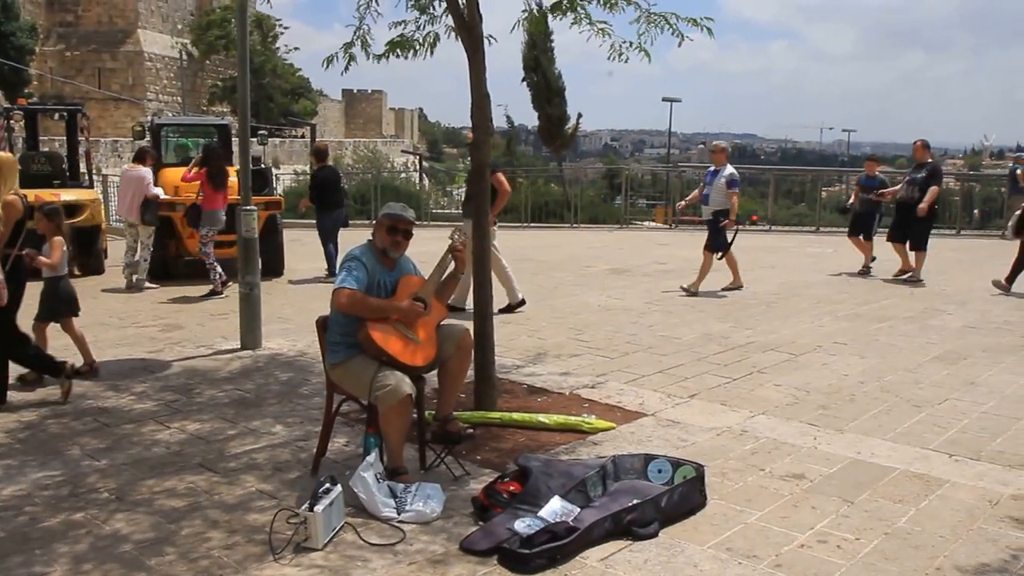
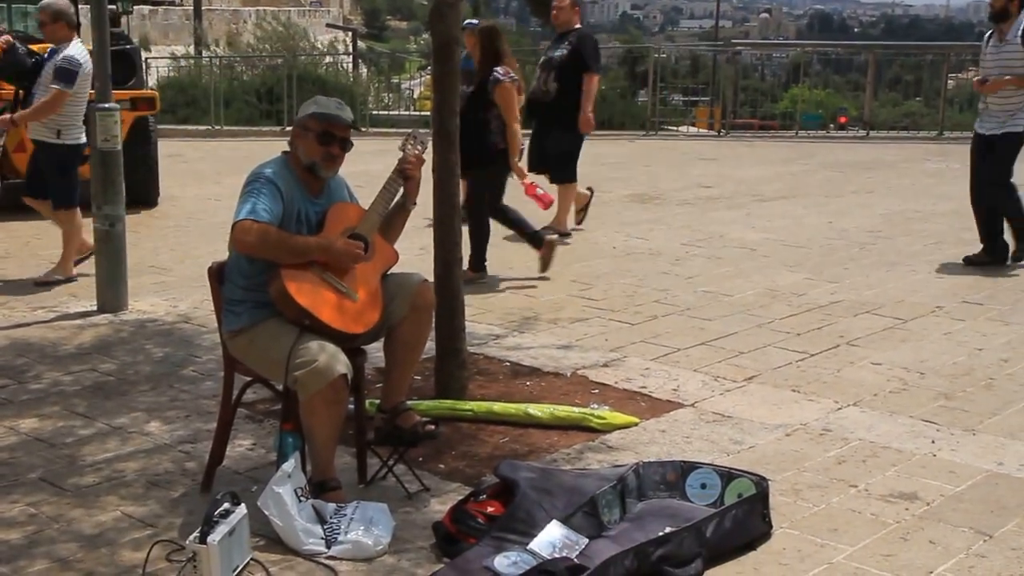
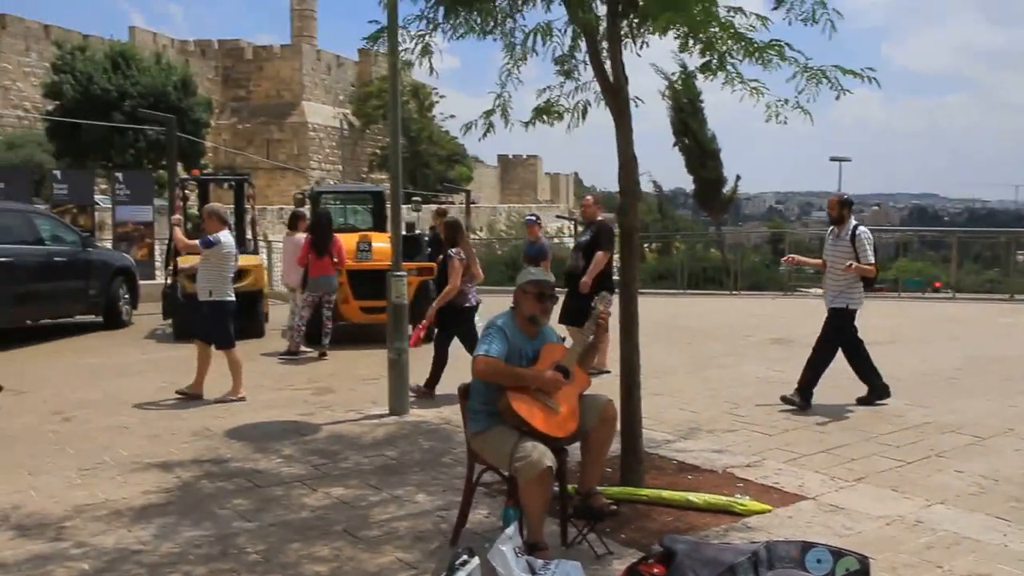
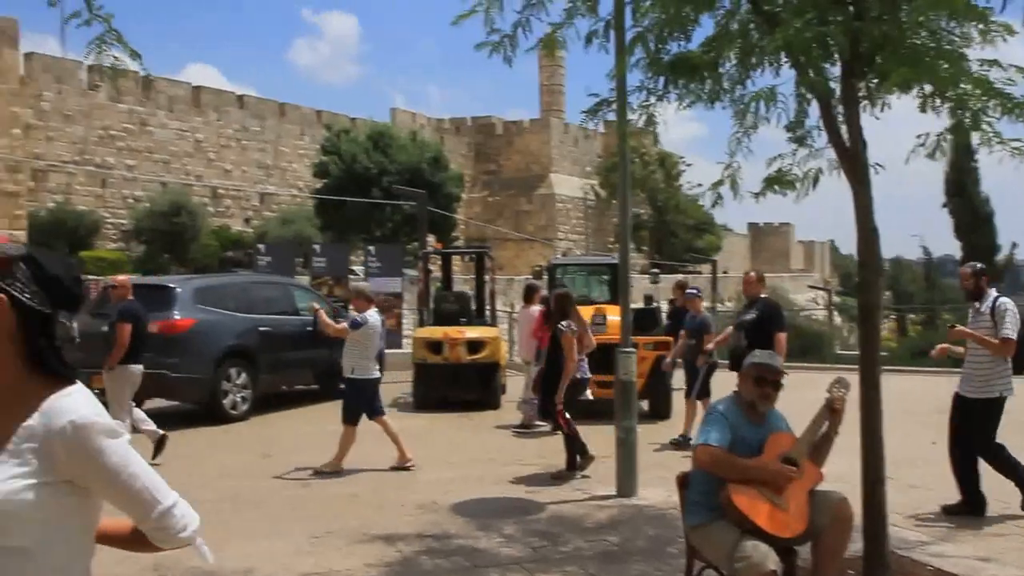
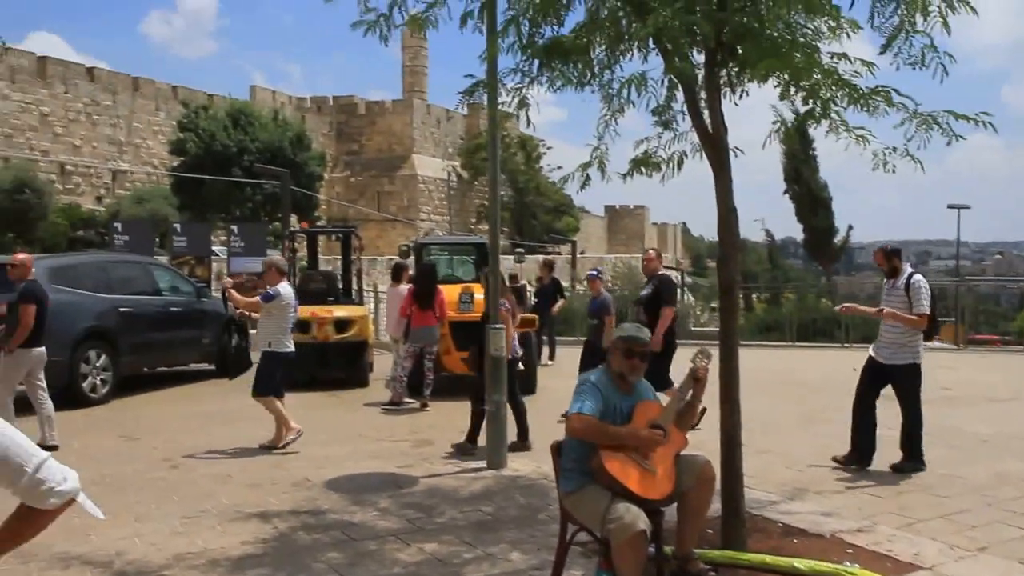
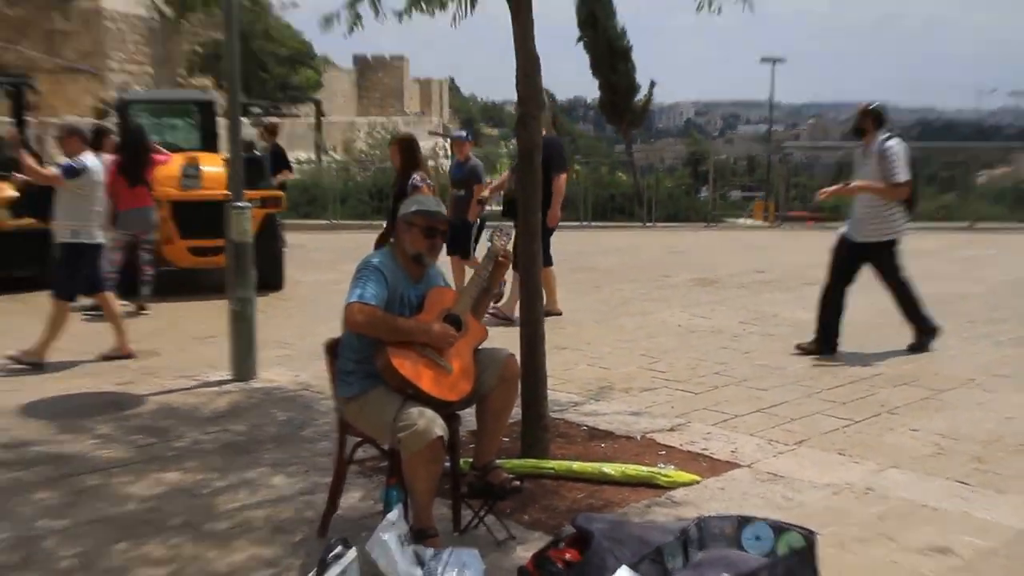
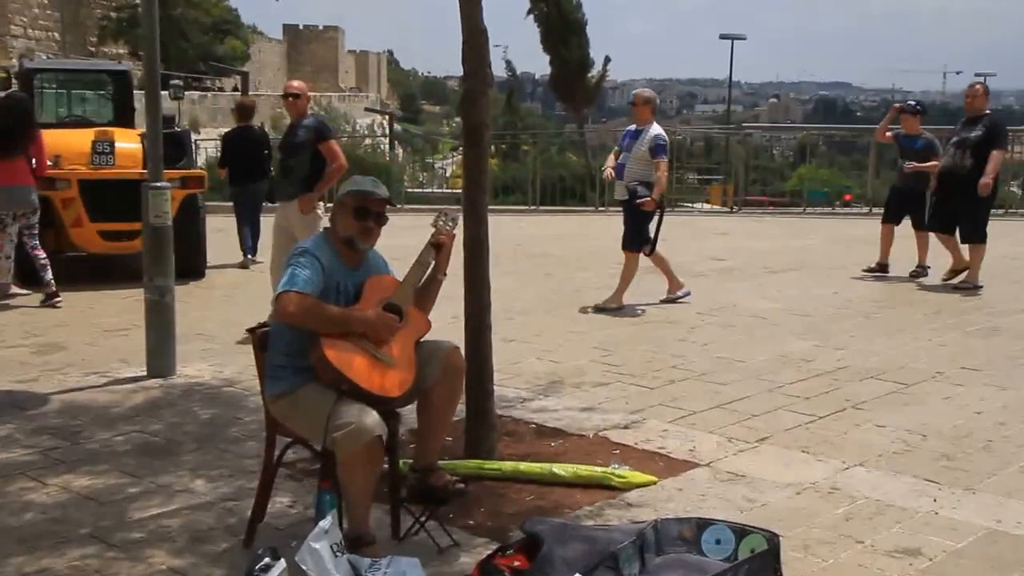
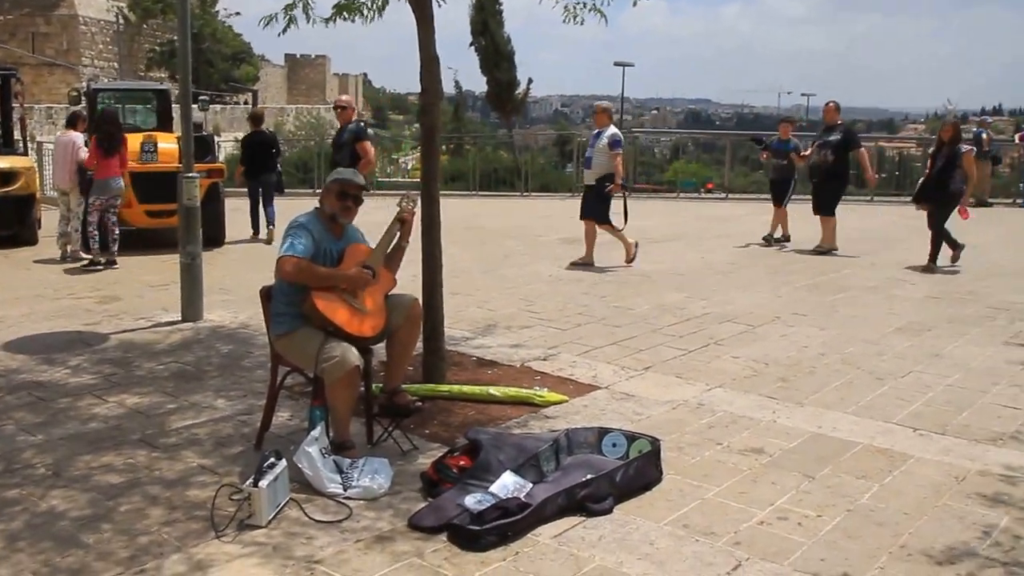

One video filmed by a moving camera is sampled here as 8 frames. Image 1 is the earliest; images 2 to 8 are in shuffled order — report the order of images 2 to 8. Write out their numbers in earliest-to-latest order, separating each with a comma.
8, 7, 2, 6, 3, 5, 4
